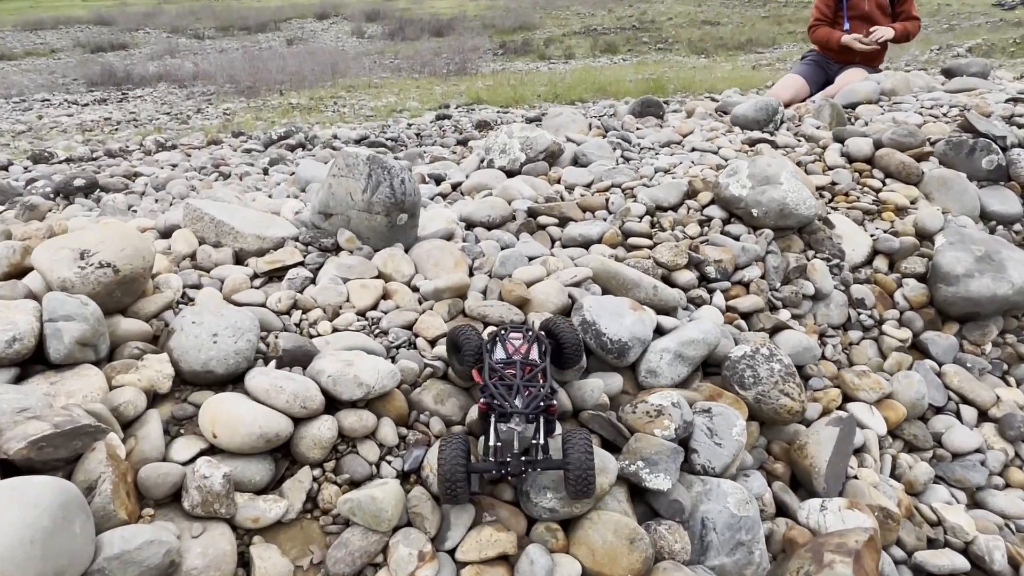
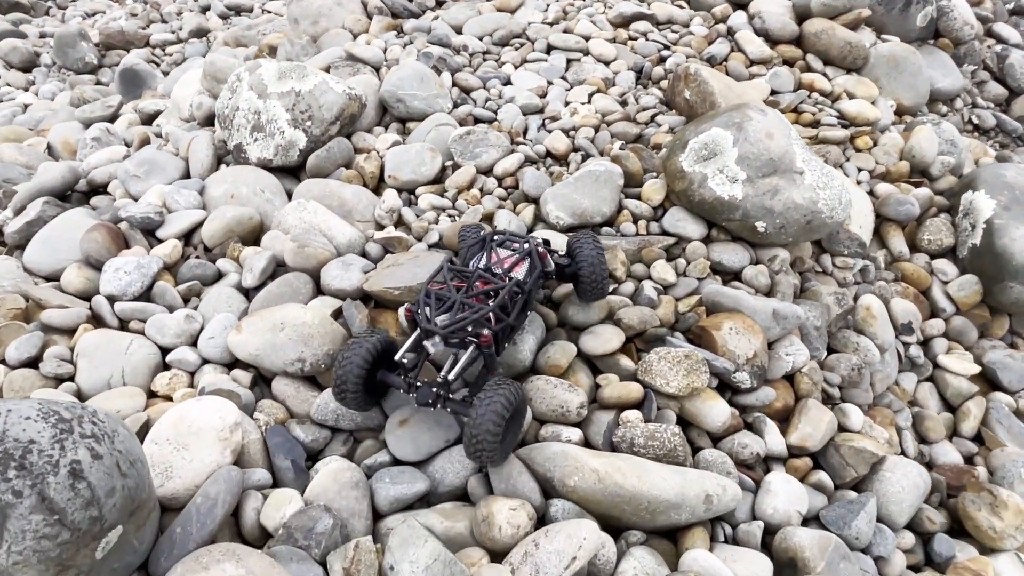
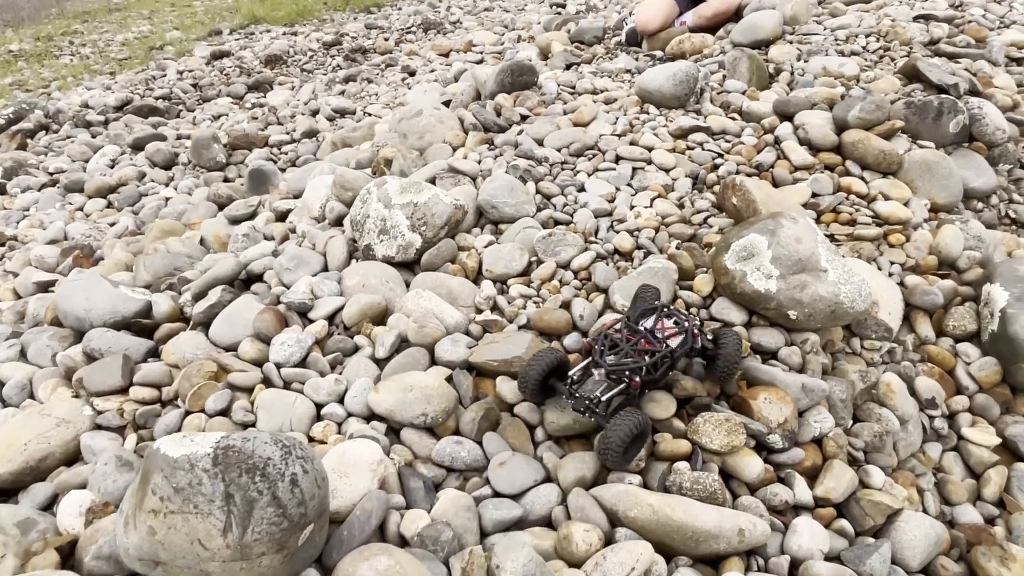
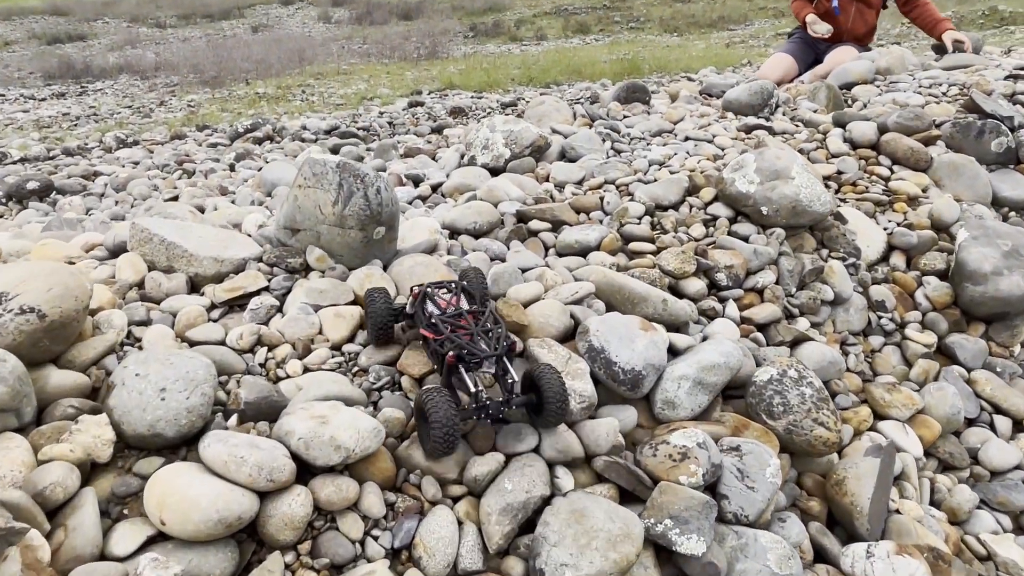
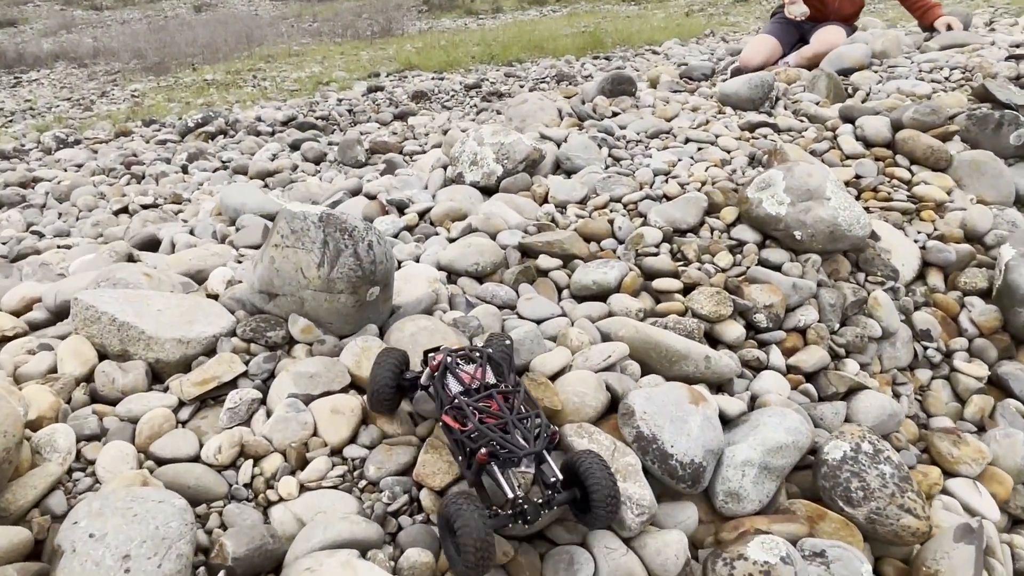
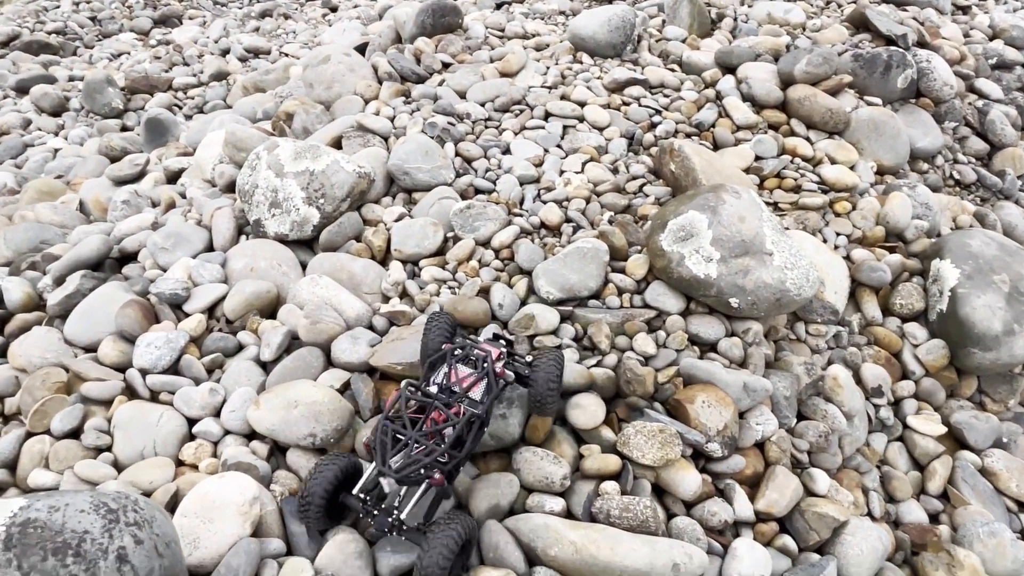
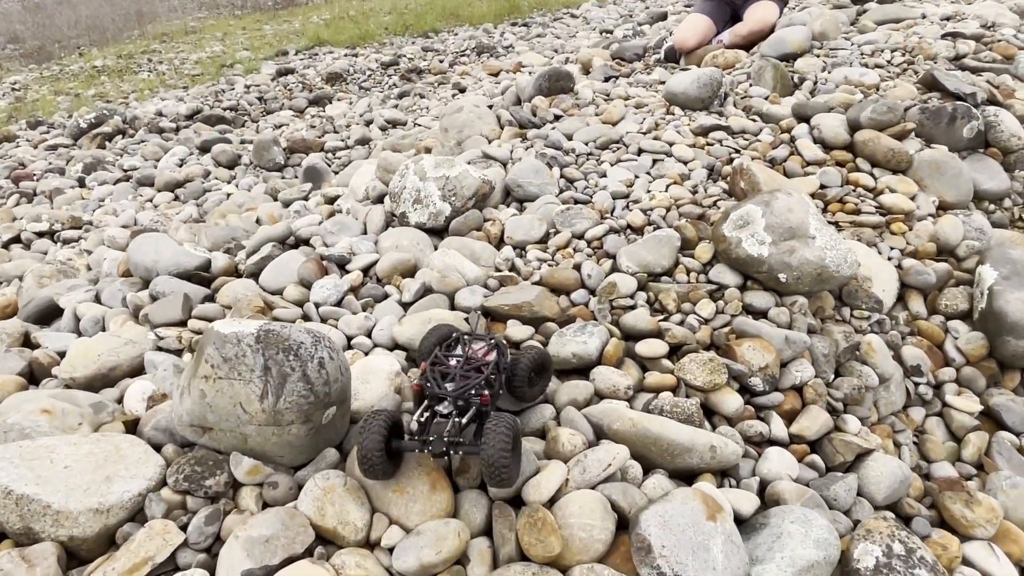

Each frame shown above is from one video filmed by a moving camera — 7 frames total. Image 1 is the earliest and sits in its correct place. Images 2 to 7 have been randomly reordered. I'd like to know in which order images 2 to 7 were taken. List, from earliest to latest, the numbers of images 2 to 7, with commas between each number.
4, 5, 7, 3, 6, 2
